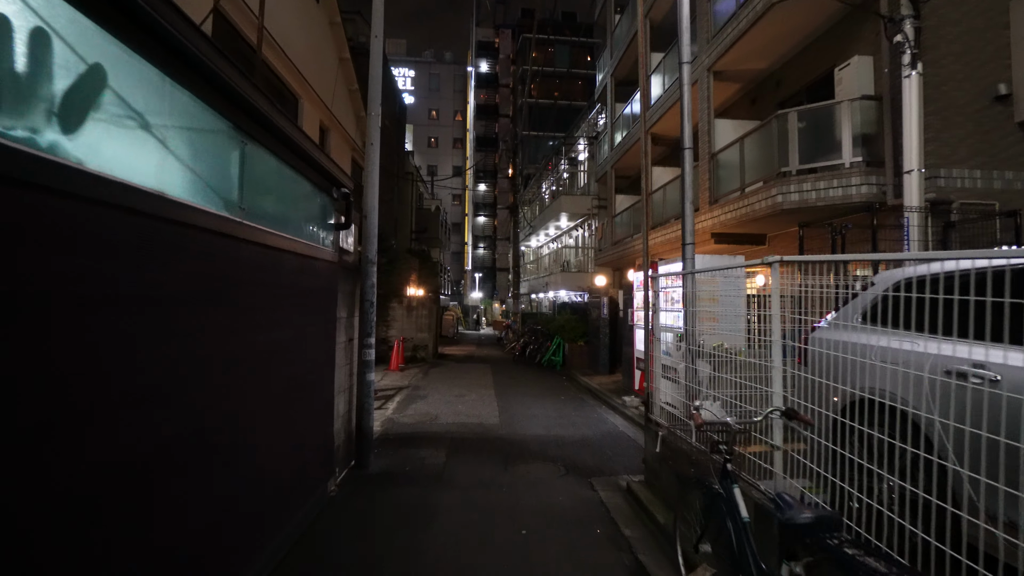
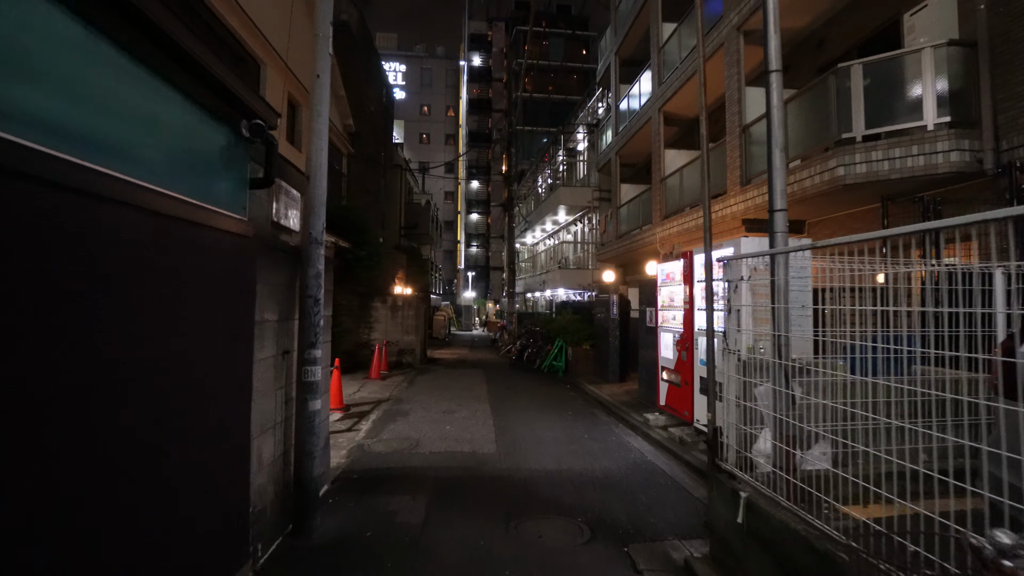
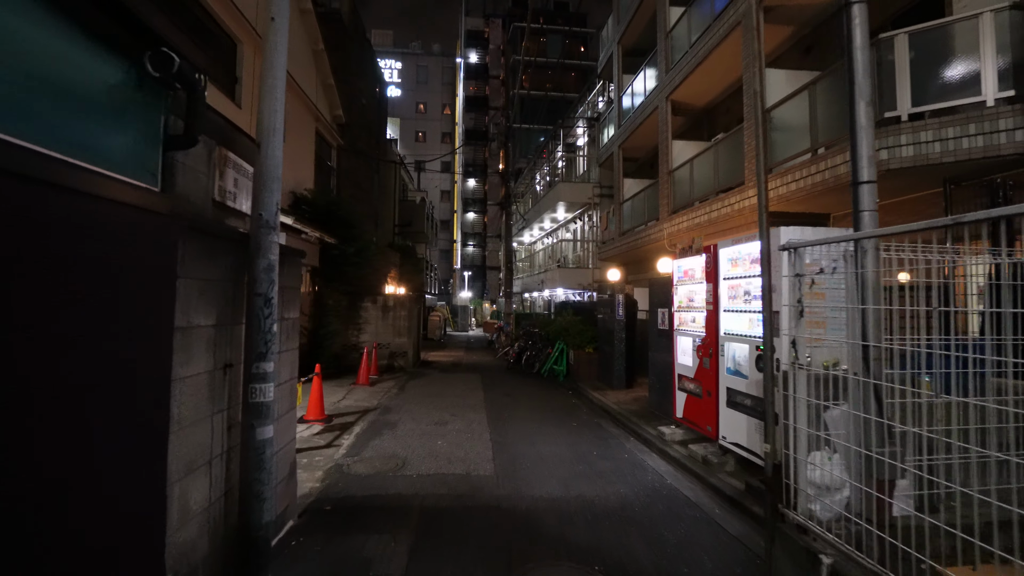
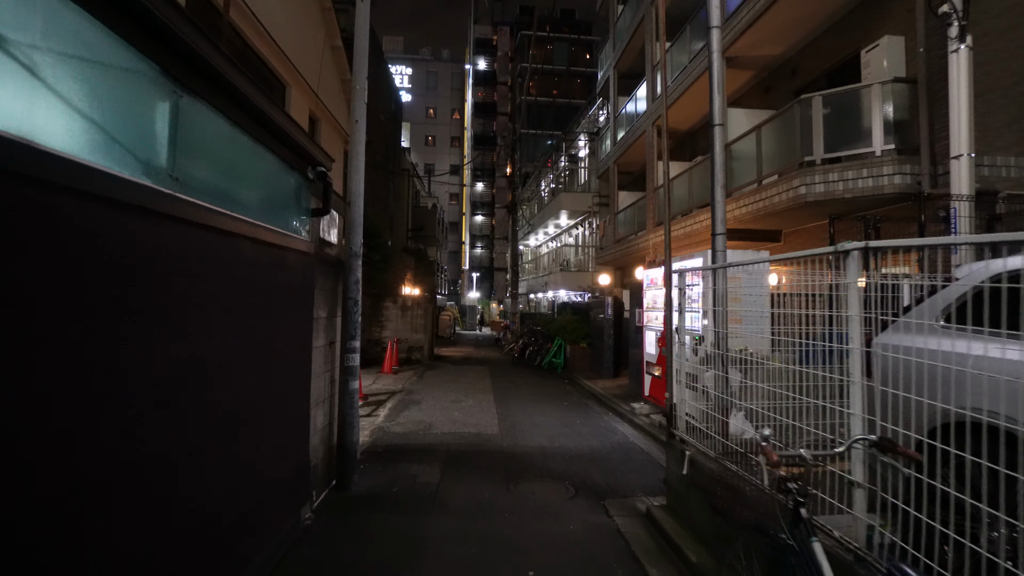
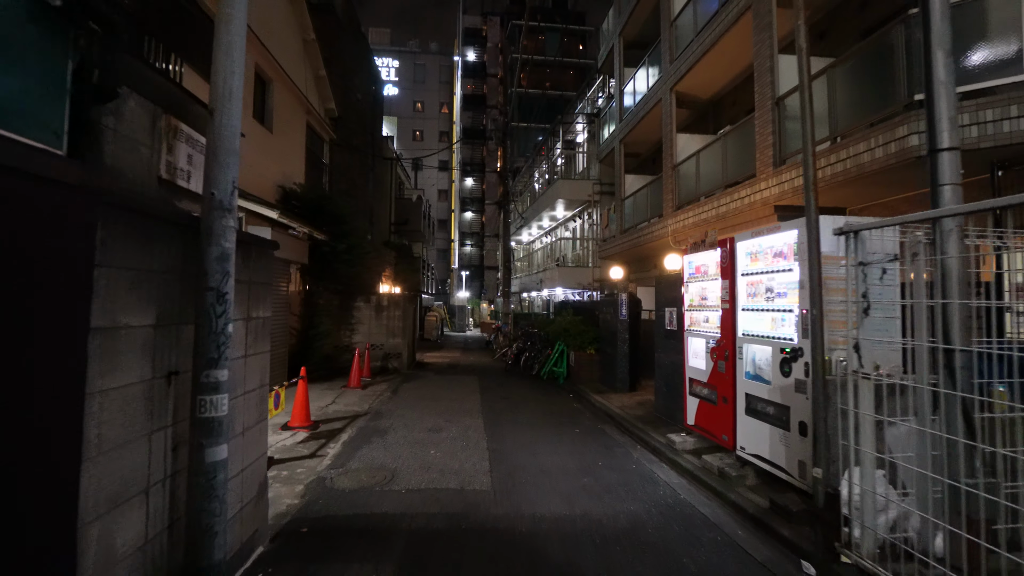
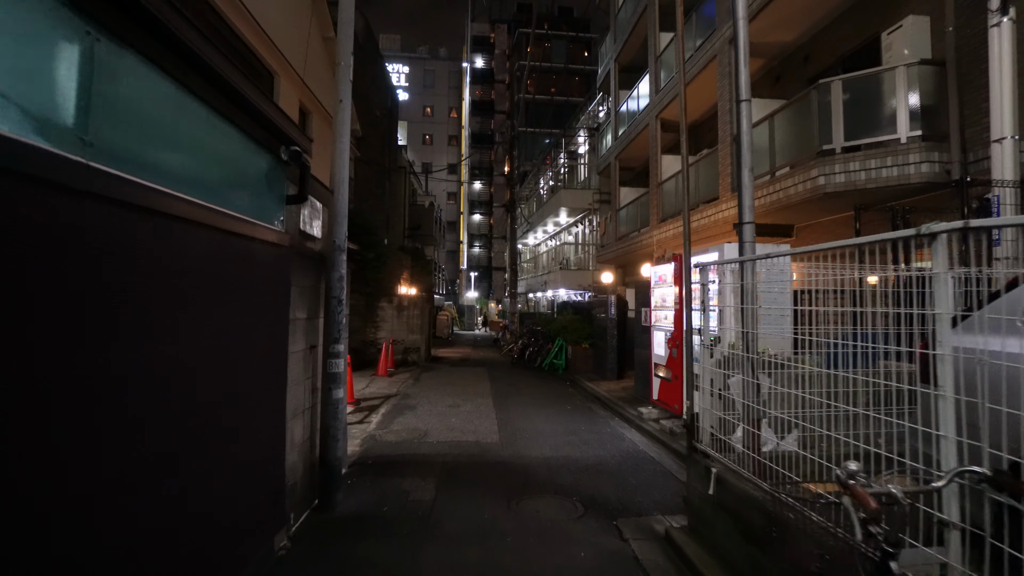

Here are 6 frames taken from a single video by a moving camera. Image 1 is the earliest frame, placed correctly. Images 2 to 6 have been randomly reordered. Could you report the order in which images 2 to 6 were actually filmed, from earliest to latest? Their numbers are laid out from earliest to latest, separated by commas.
4, 6, 2, 3, 5
